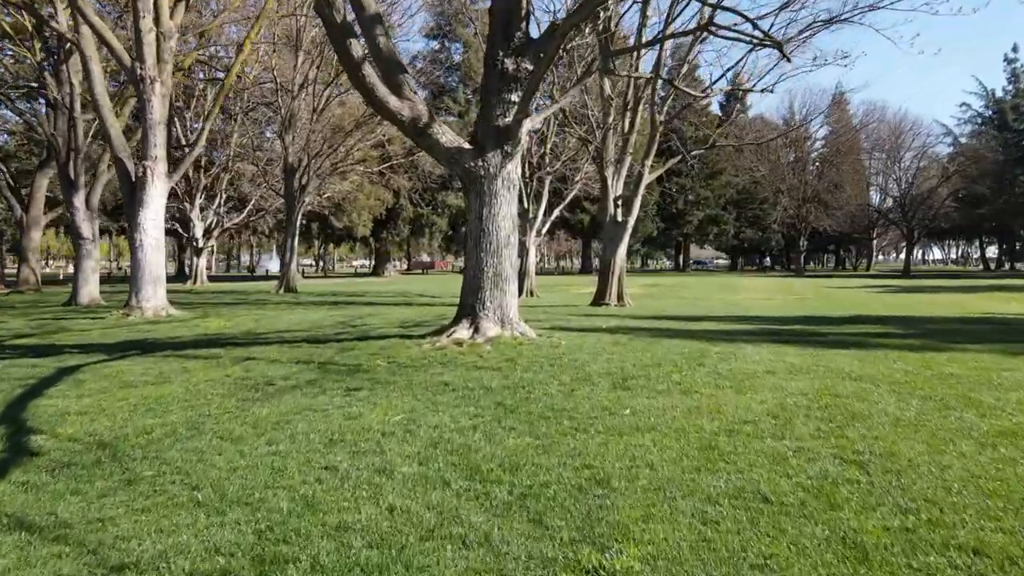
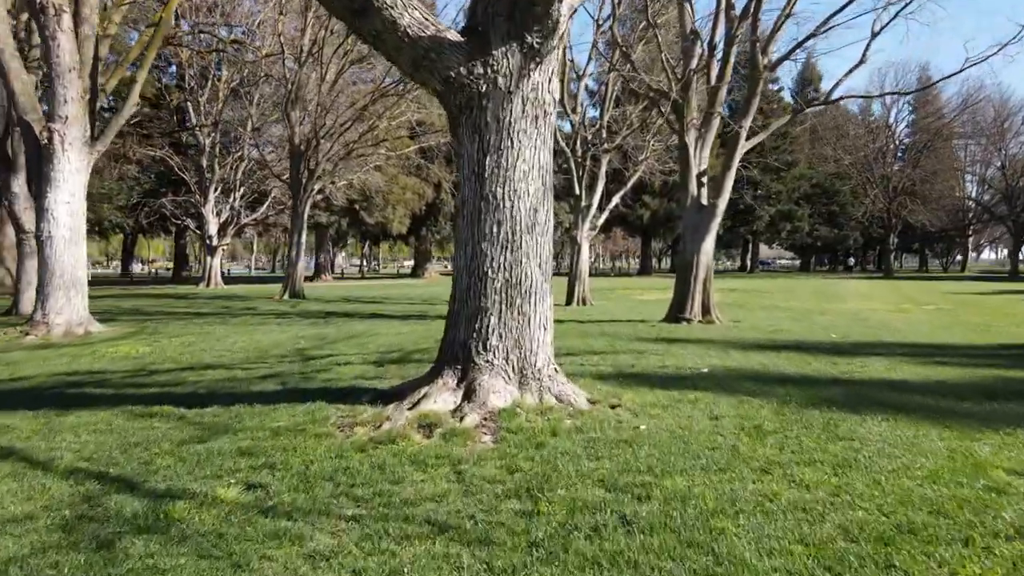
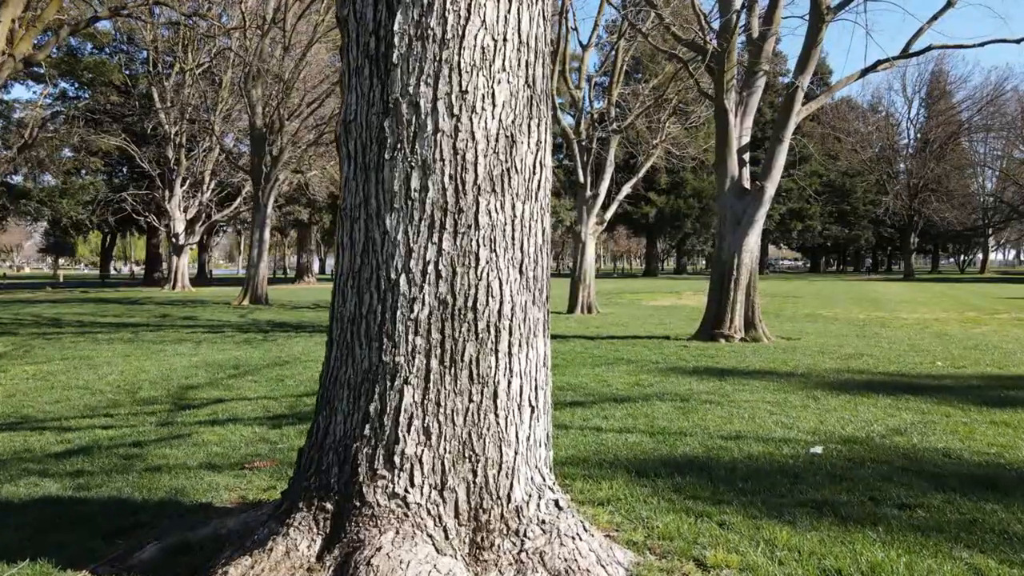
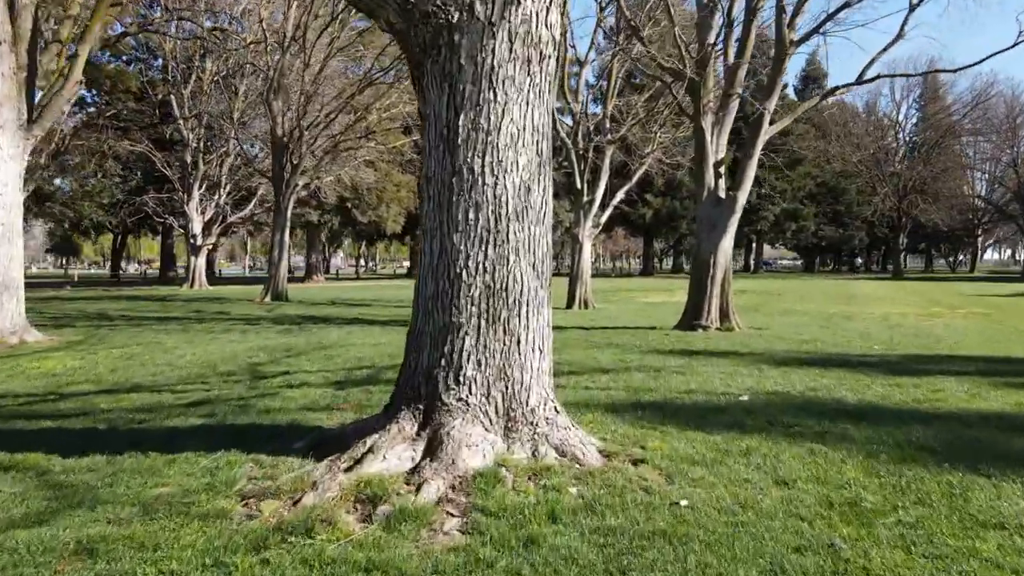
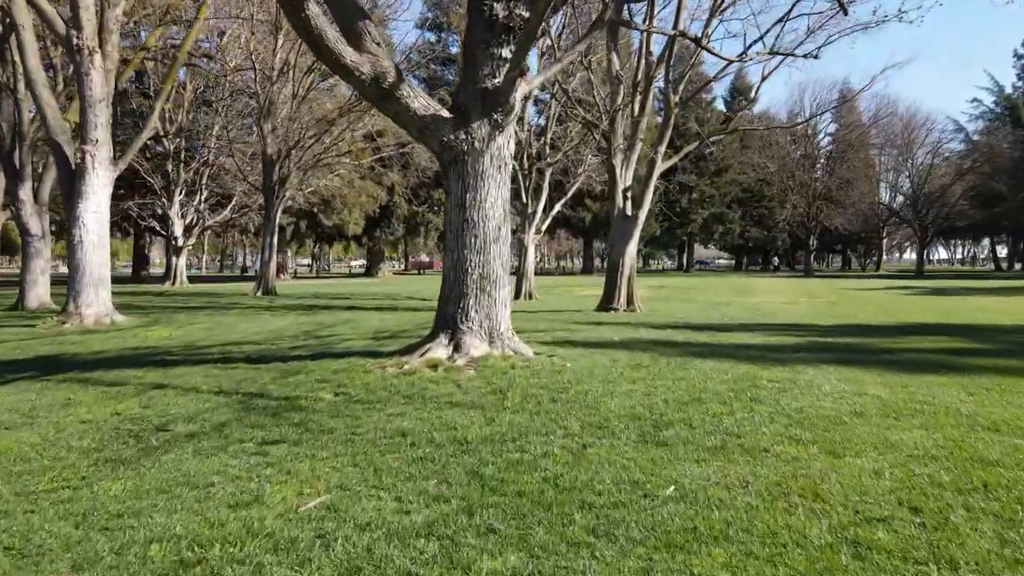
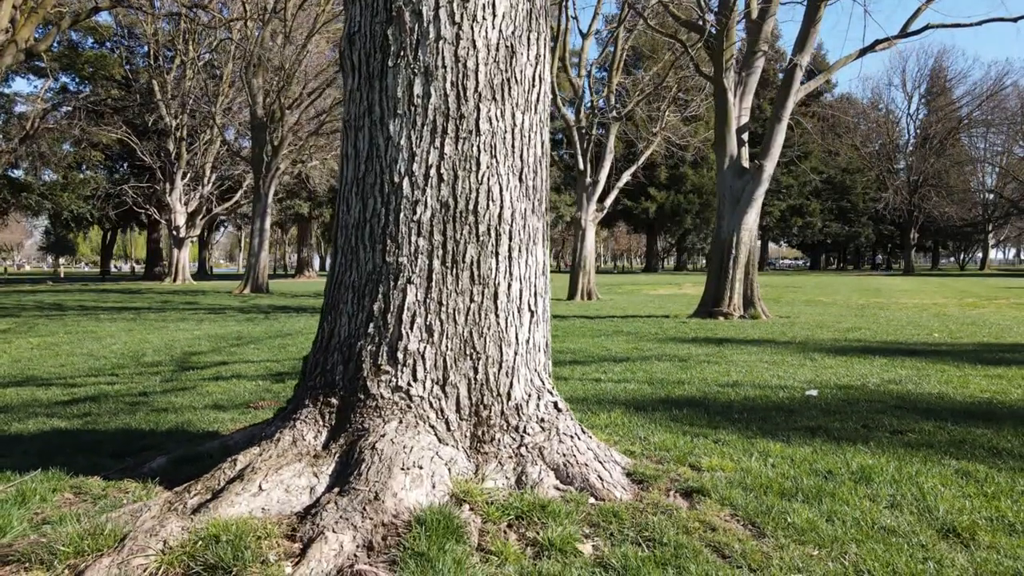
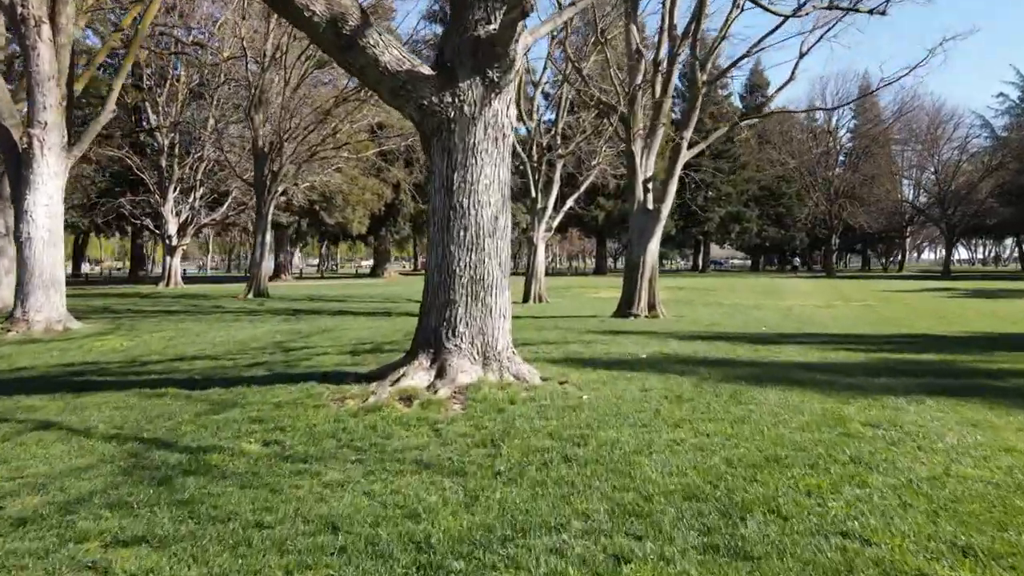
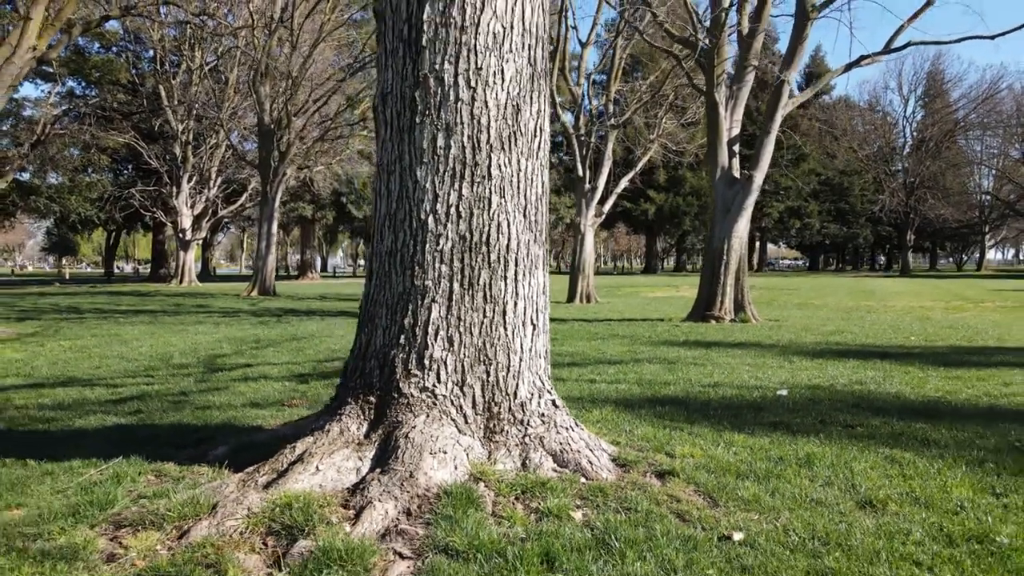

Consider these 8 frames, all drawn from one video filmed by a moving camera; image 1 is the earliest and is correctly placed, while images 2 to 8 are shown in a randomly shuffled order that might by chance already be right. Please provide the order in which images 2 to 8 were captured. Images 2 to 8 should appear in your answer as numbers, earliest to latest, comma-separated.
5, 7, 2, 4, 3, 6, 8
